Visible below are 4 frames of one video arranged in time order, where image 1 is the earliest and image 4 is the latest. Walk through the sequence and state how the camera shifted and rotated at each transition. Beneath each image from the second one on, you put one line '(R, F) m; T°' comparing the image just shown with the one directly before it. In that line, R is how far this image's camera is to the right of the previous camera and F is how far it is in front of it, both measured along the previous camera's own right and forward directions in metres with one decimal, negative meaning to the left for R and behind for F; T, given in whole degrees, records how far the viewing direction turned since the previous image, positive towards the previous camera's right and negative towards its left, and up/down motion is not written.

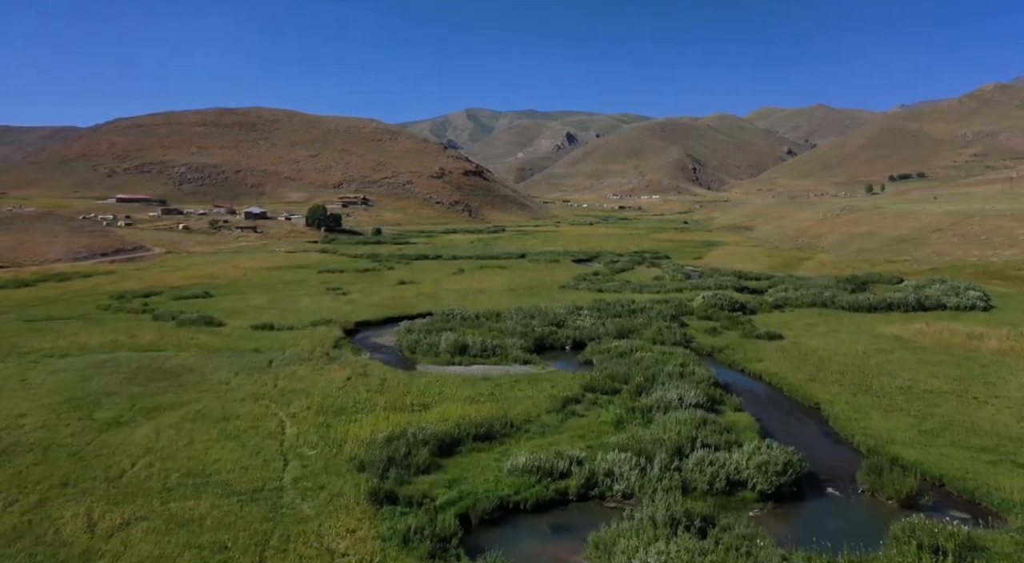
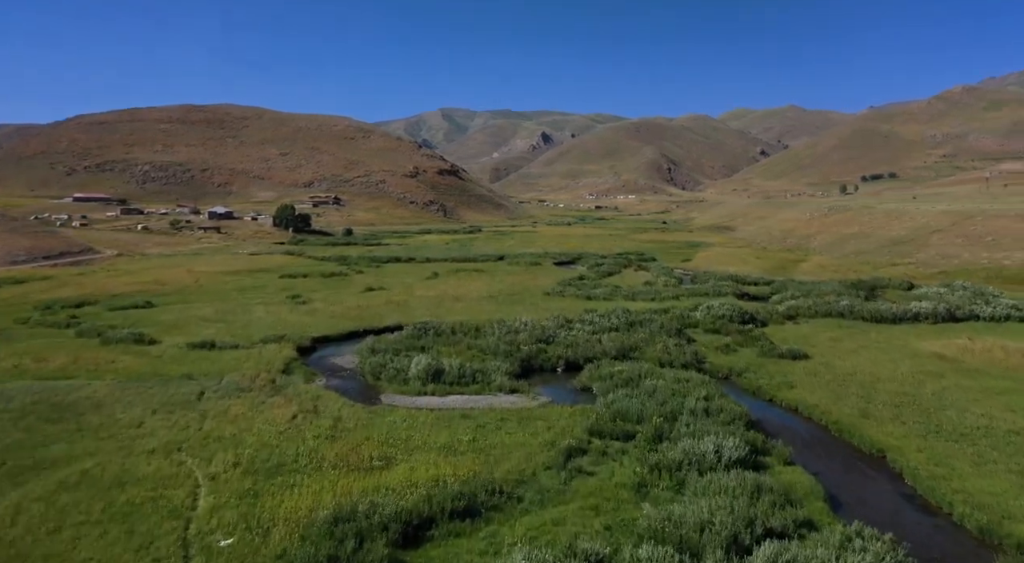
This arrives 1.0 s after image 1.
(-0.3, +4.9) m; +2°
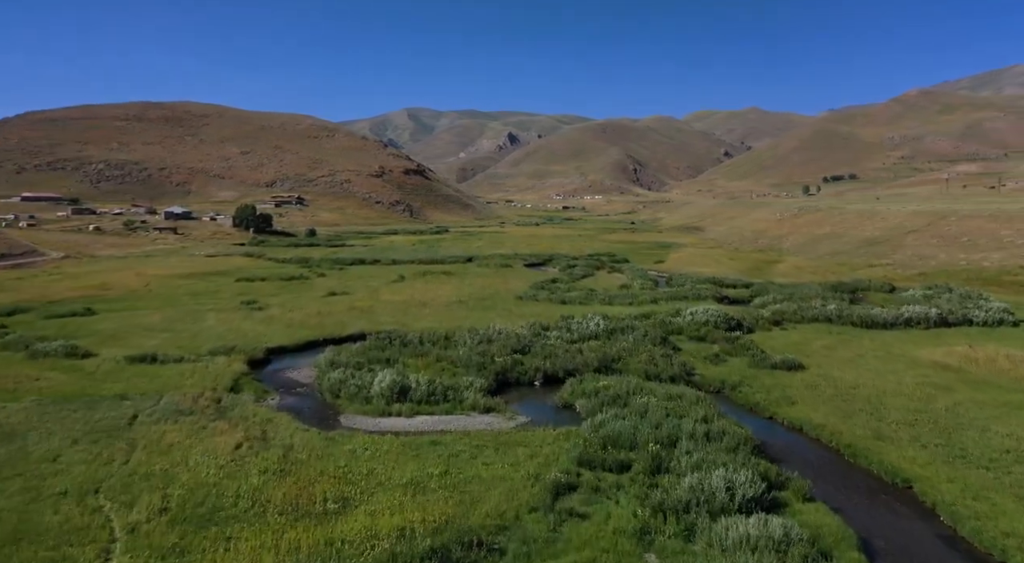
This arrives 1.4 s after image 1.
(-0.2, +2.4) m; +3°
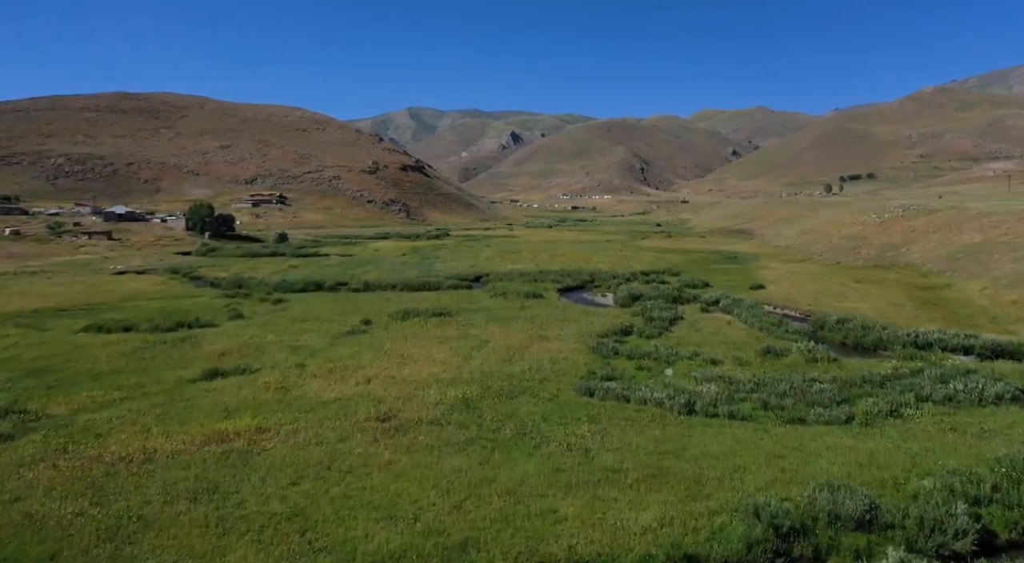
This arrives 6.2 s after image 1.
(-1.8, +24.8) m; 0°
